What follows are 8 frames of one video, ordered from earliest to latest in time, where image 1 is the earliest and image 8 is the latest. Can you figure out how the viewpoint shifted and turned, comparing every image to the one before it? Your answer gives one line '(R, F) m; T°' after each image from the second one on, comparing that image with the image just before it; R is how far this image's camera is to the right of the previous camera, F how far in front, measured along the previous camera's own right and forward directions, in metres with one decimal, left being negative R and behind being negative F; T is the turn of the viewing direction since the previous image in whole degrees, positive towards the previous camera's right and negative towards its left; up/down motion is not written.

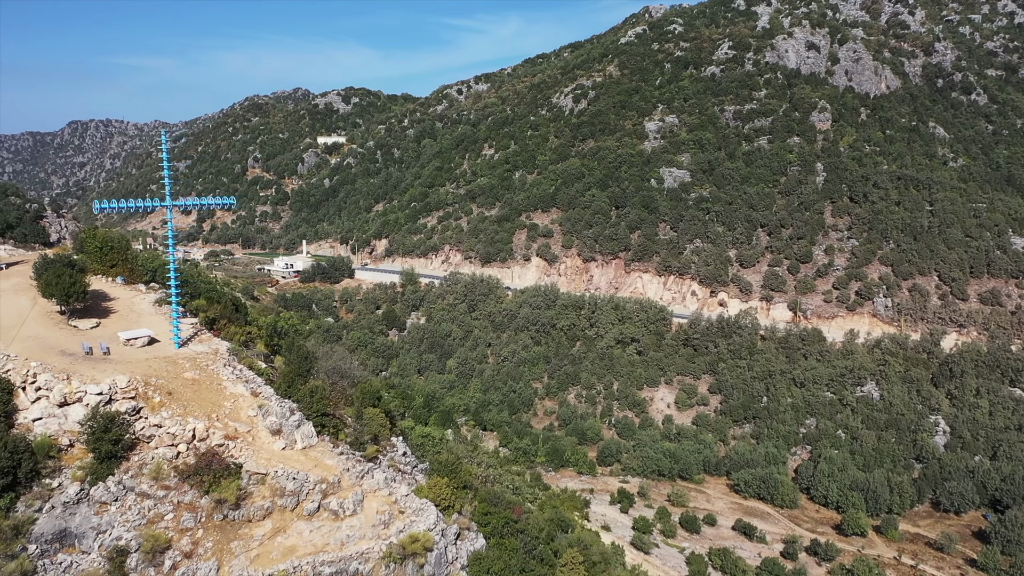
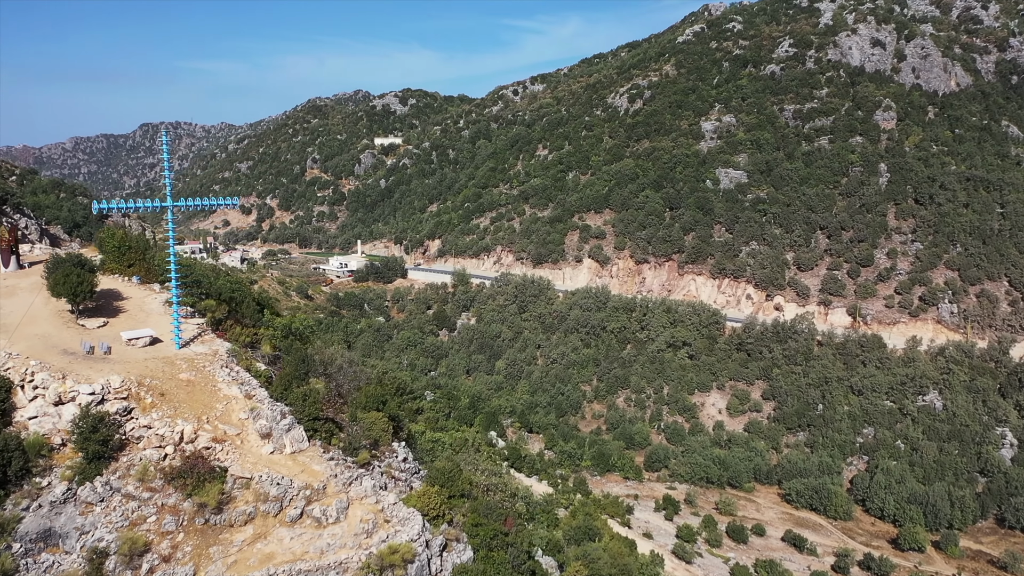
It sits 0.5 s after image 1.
(+1.0, +0.4) m; -4°
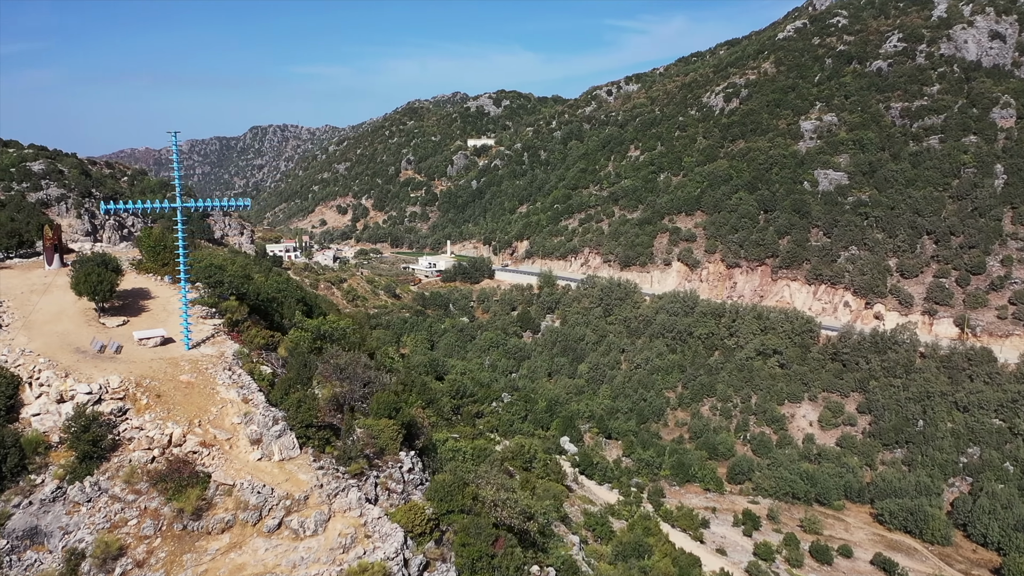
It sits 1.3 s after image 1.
(+1.4, +0.7) m; -7°
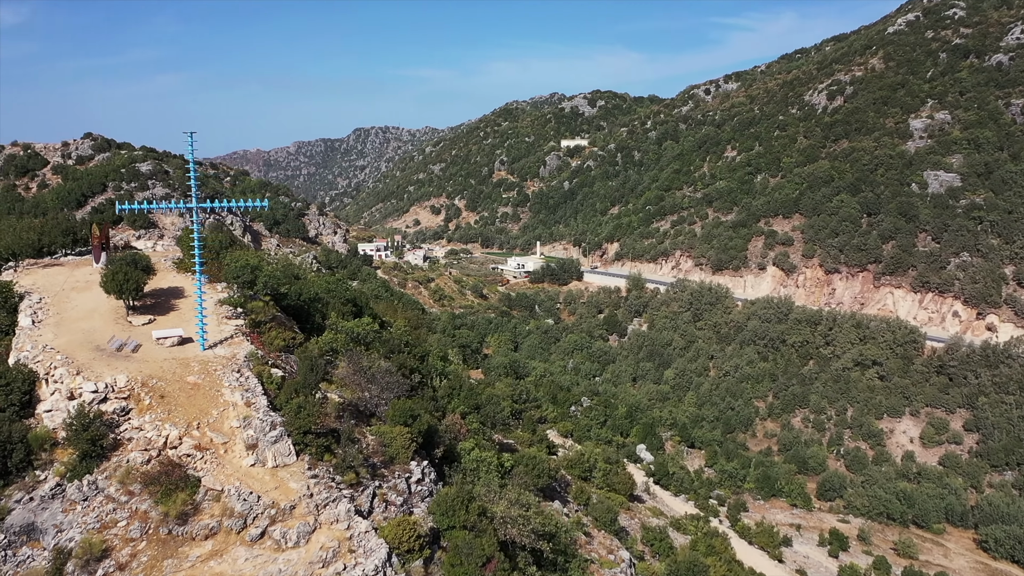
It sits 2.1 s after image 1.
(+1.3, +0.7) m; -7°
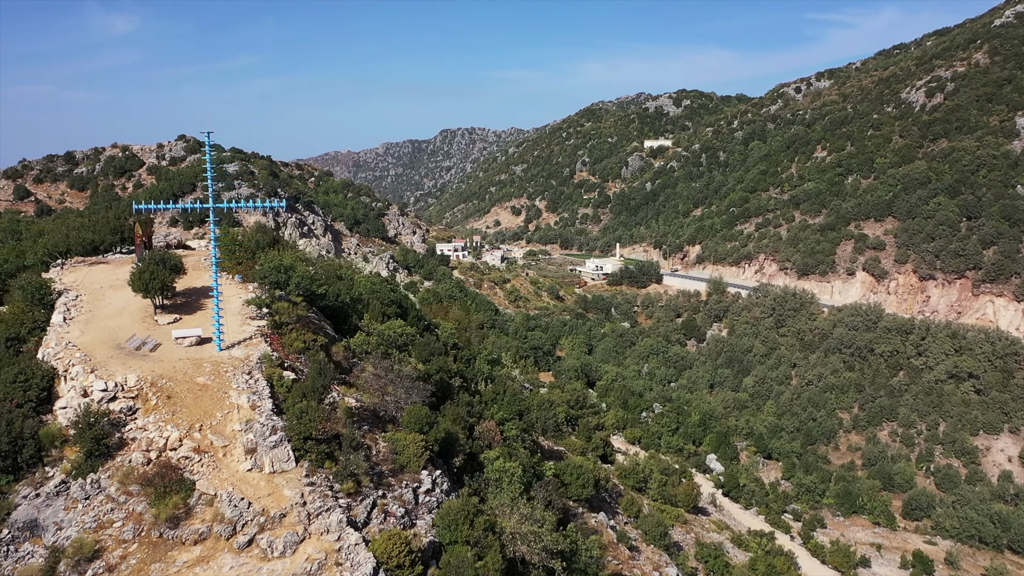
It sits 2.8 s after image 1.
(+1.1, +0.6) m; -6°
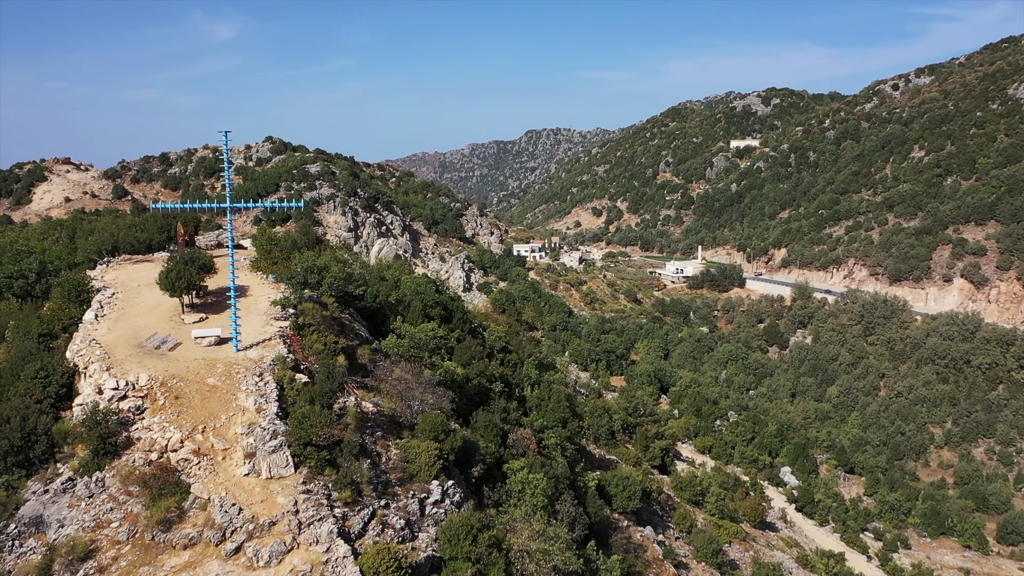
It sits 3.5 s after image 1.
(+1.1, +0.6) m; -6°
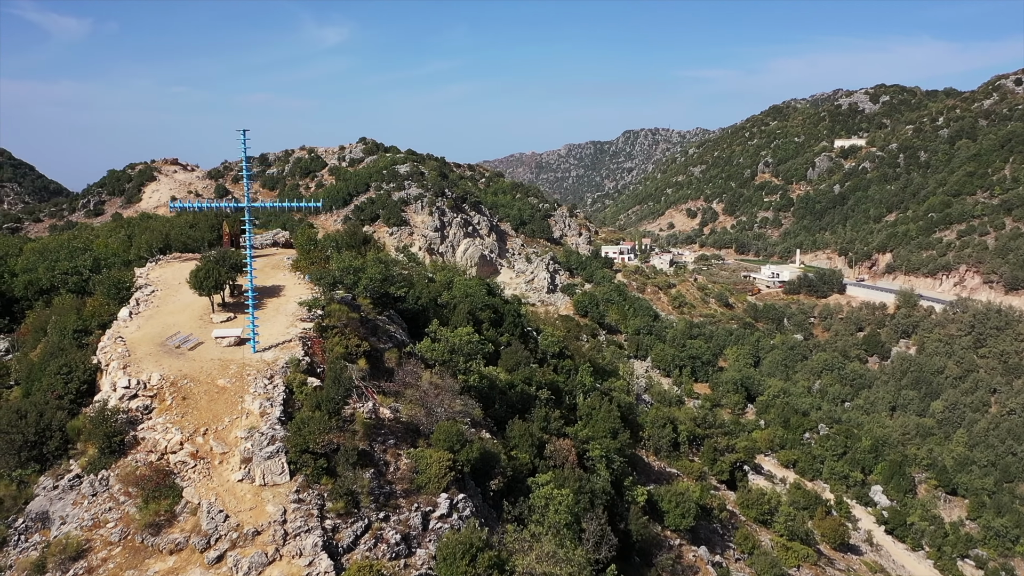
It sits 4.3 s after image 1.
(+1.2, +0.7) m; -7°
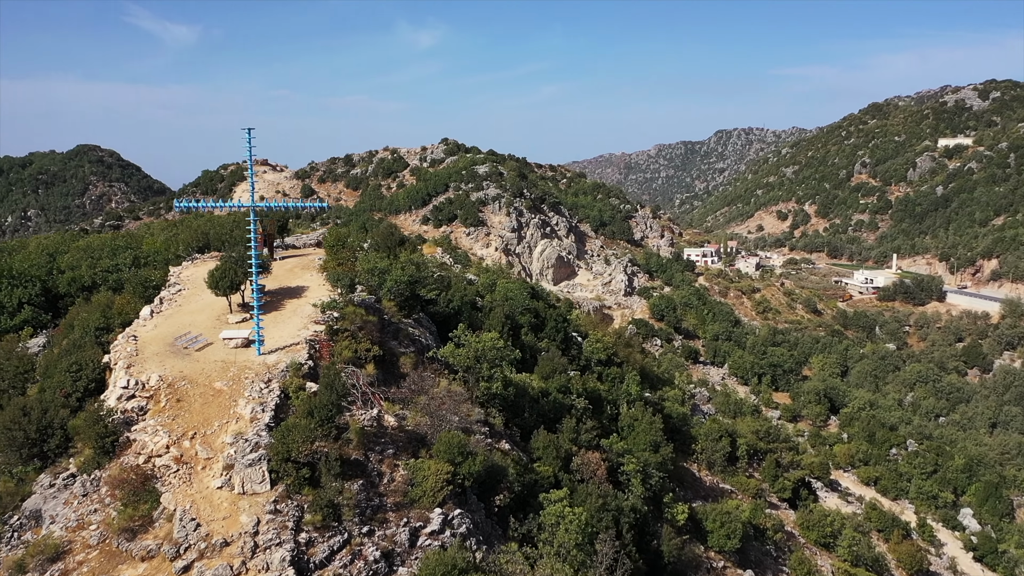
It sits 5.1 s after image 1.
(+1.3, +0.8) m; -6°
